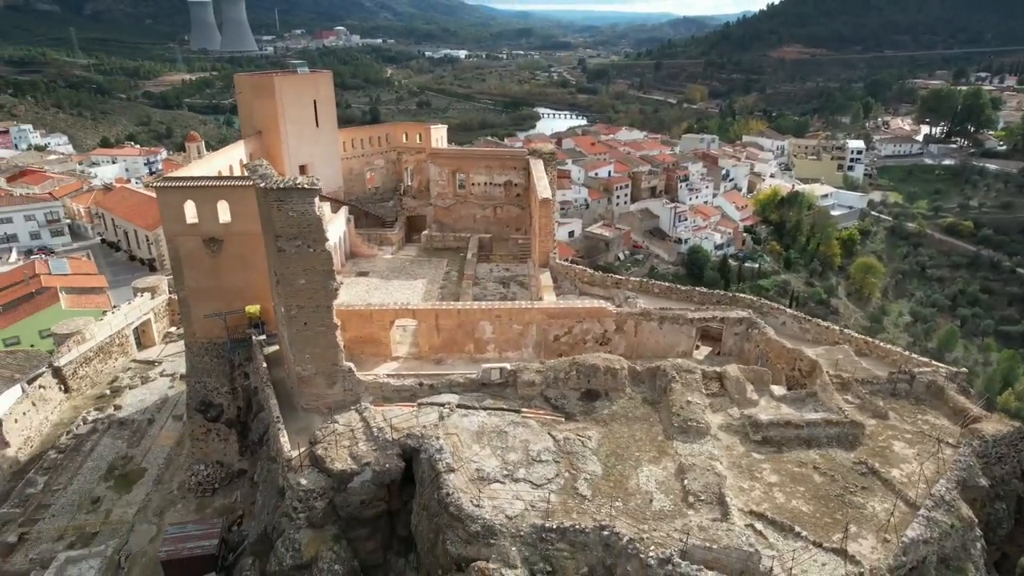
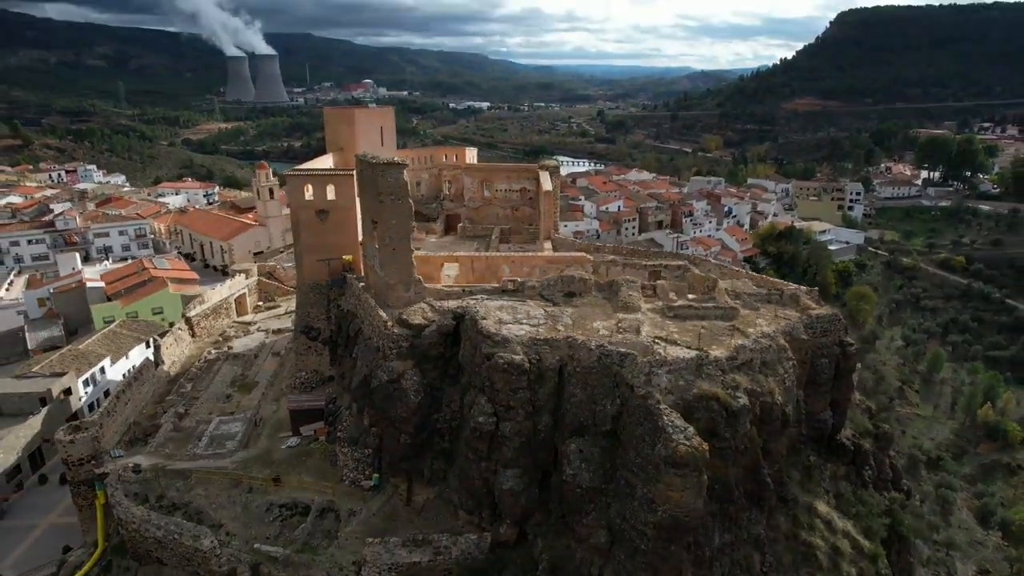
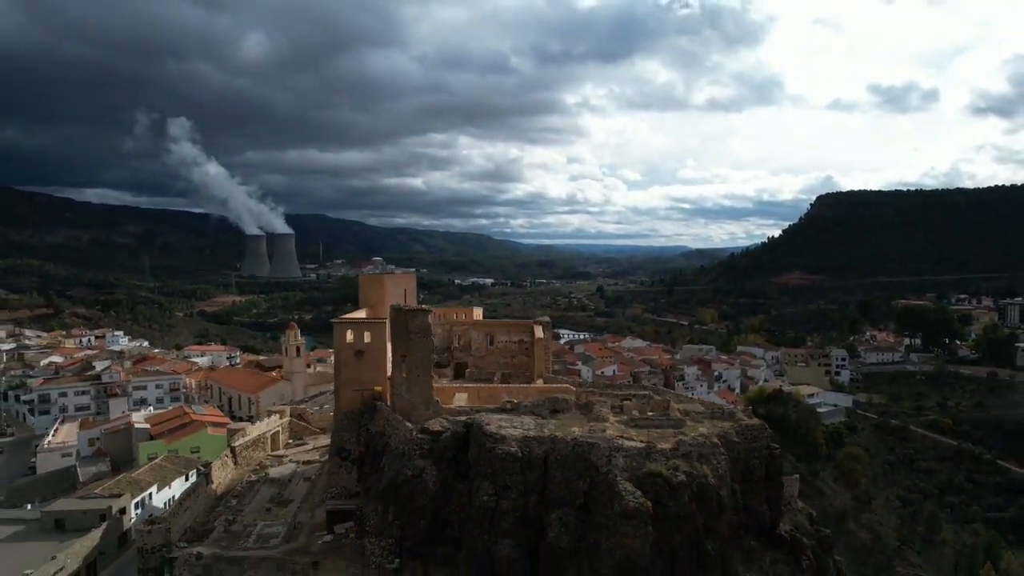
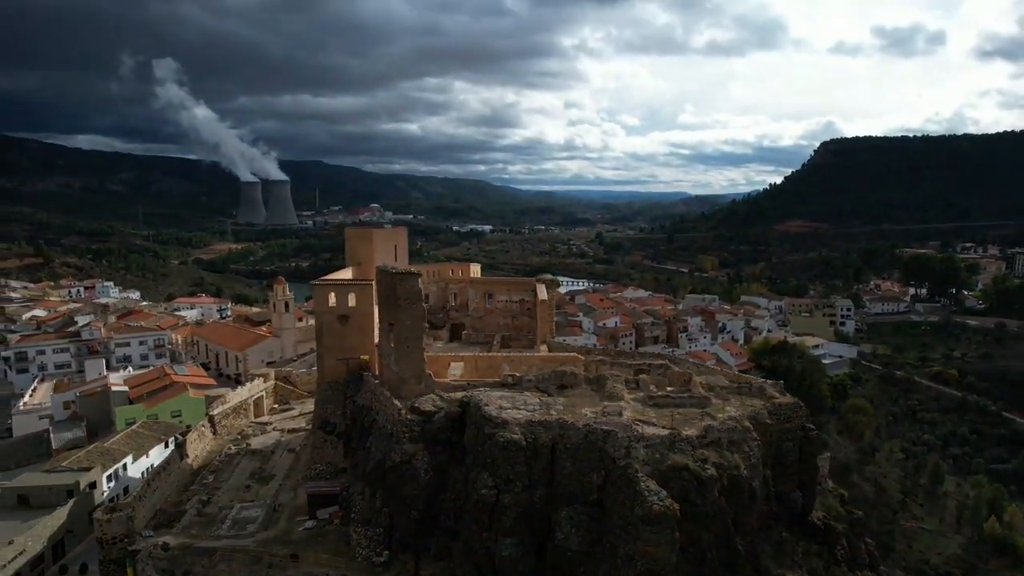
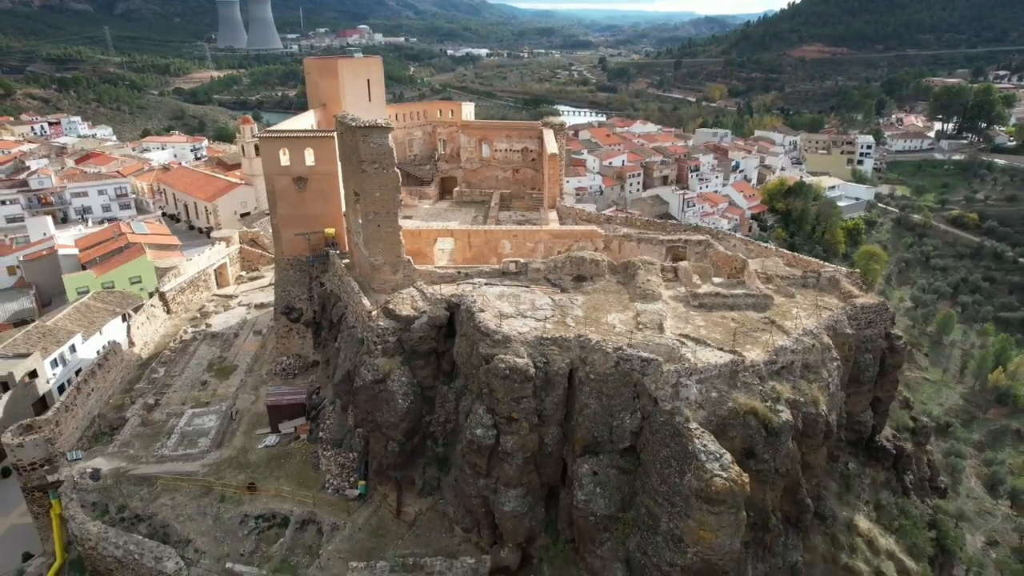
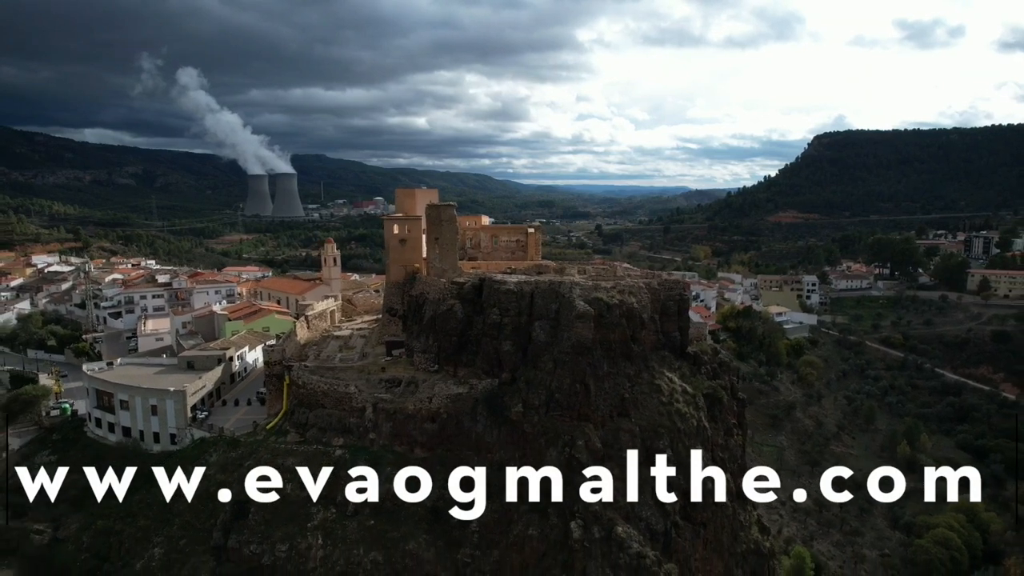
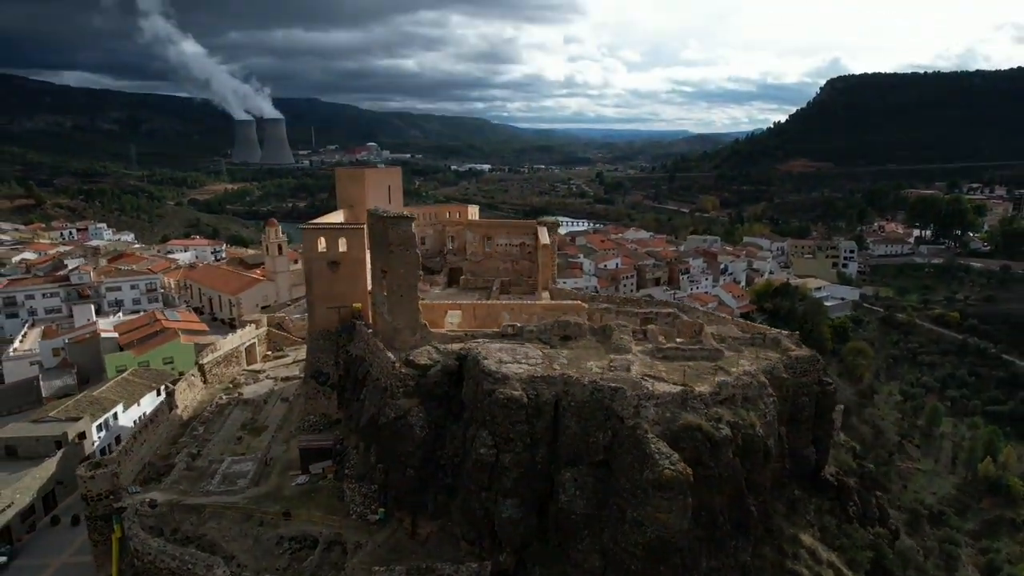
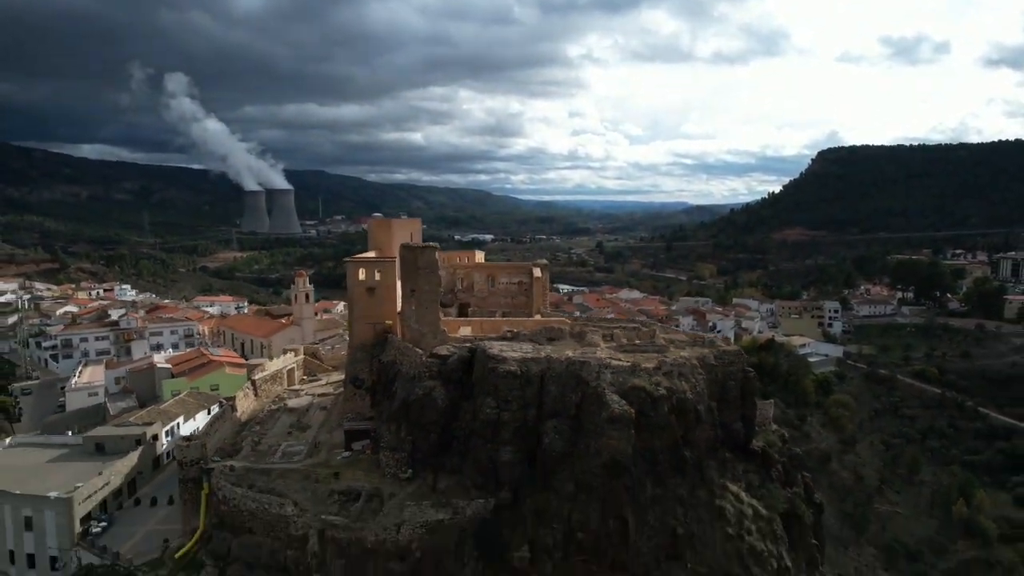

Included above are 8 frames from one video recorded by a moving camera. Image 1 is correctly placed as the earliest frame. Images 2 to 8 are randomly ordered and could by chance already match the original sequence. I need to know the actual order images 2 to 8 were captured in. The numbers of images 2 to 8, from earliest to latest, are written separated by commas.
5, 2, 7, 4, 3, 8, 6
